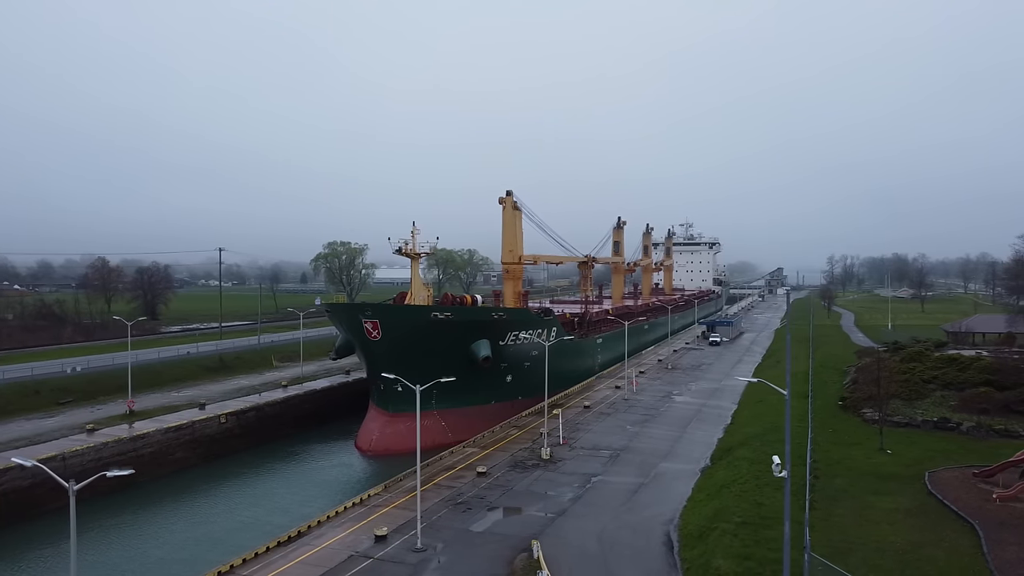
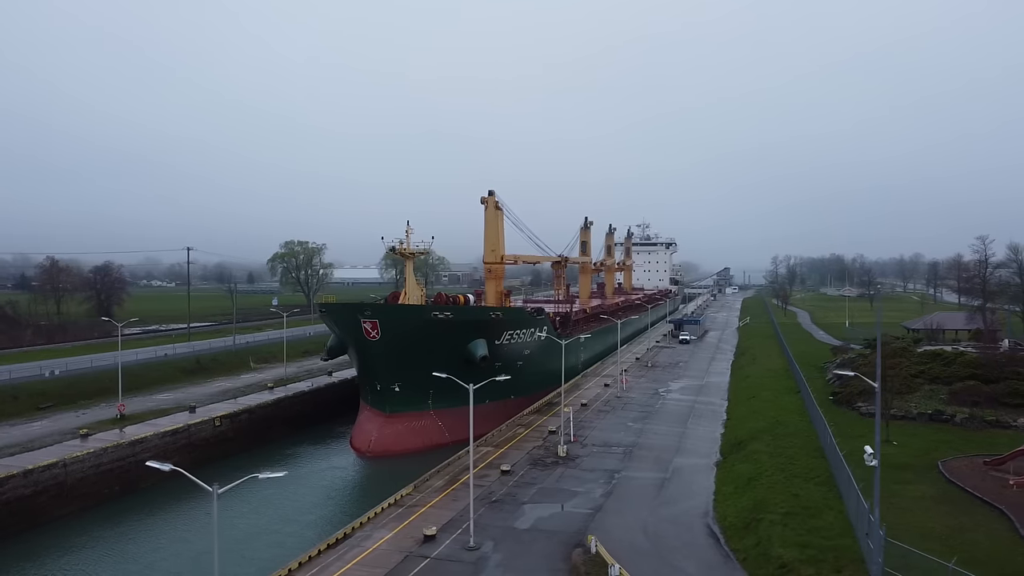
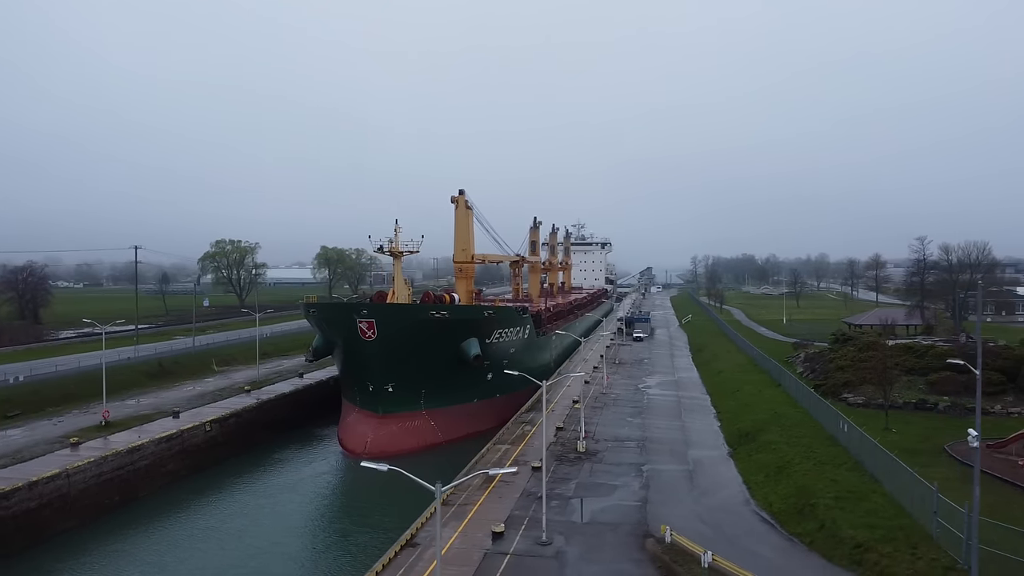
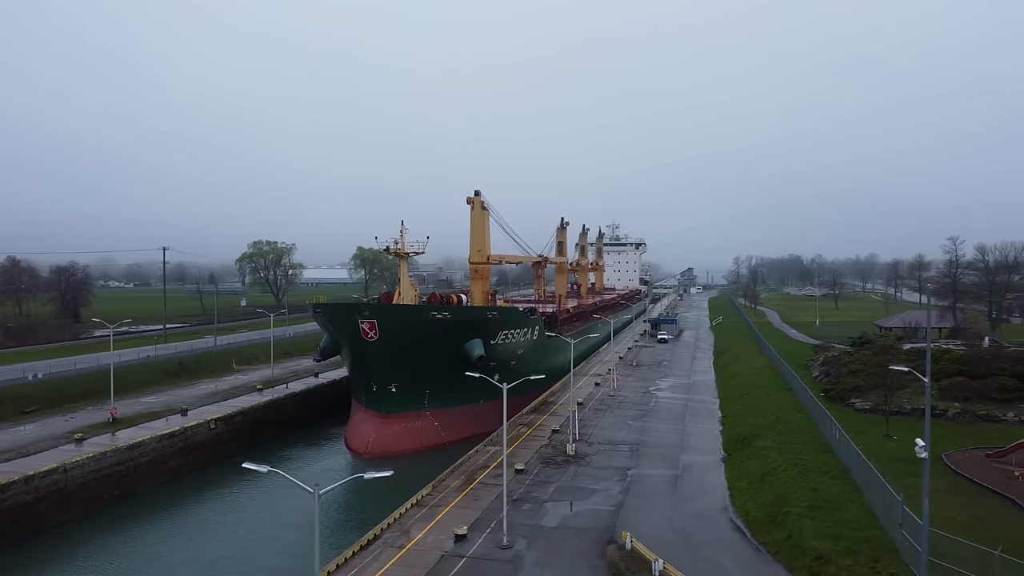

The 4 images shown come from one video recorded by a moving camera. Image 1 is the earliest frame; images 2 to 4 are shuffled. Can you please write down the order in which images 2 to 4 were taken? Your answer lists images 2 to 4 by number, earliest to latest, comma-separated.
2, 4, 3
